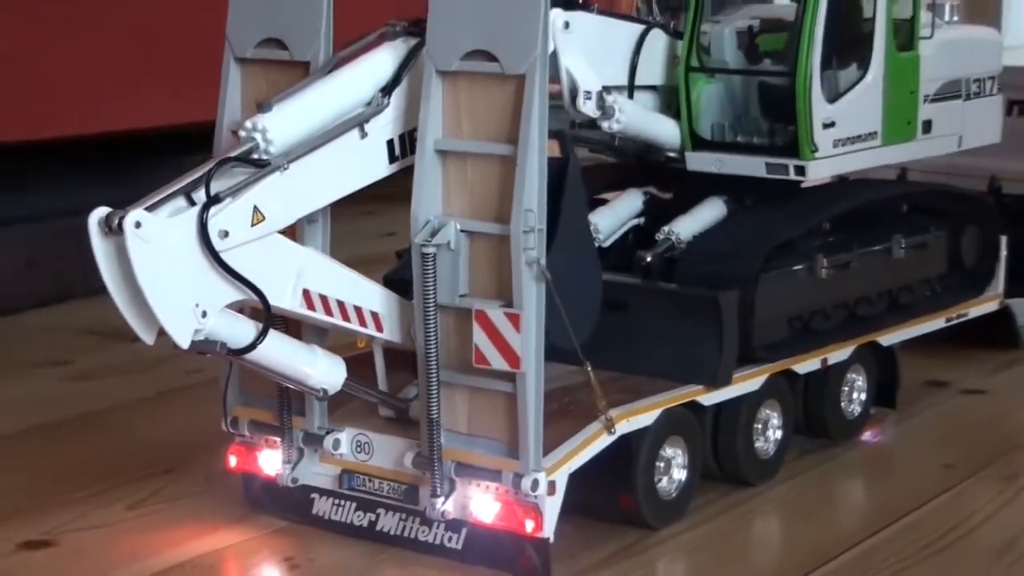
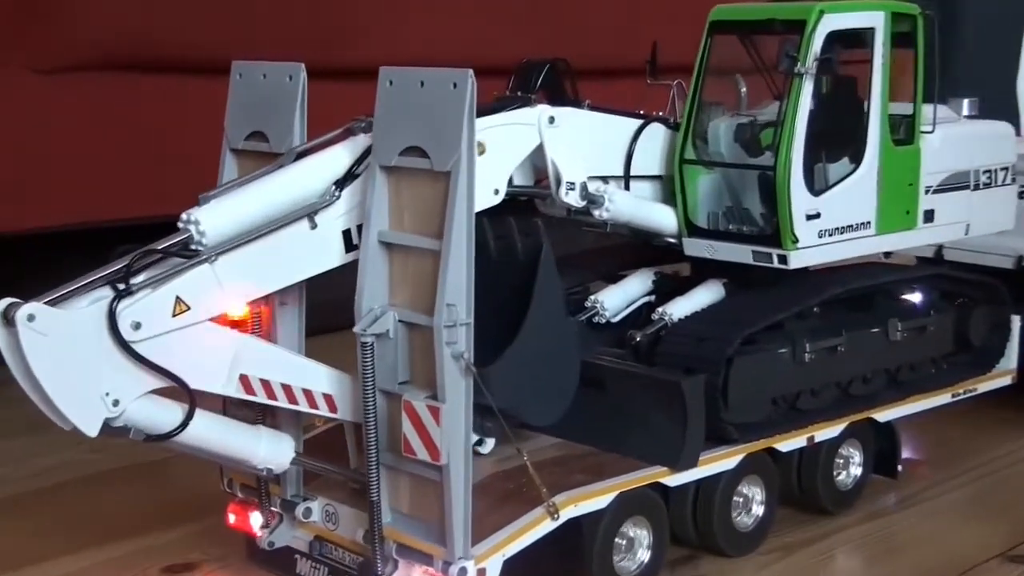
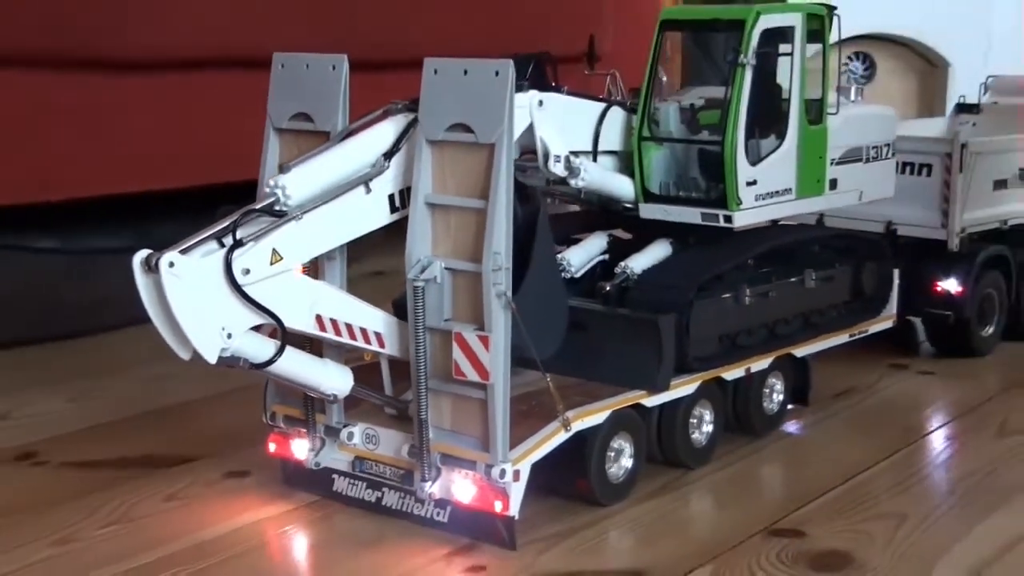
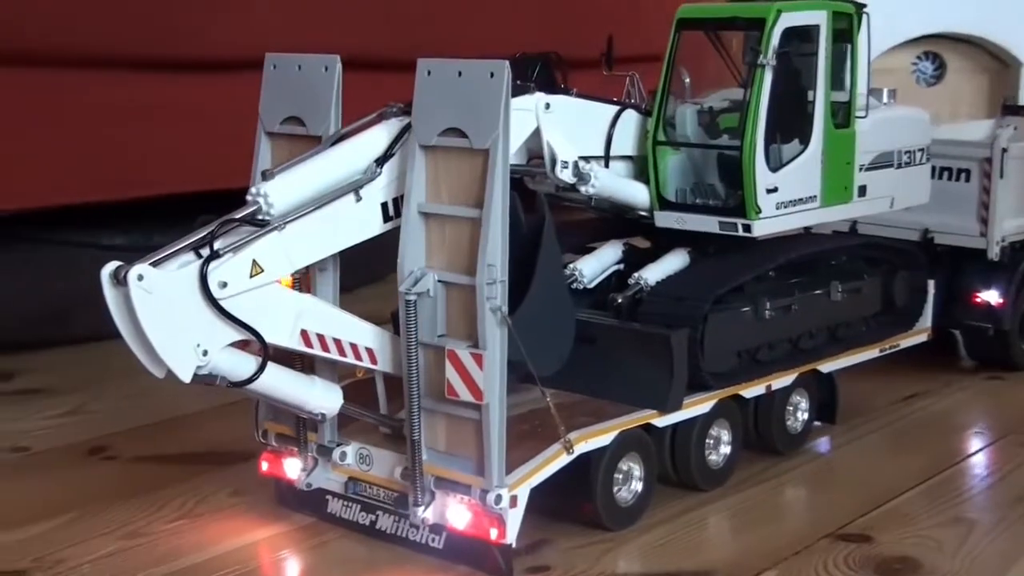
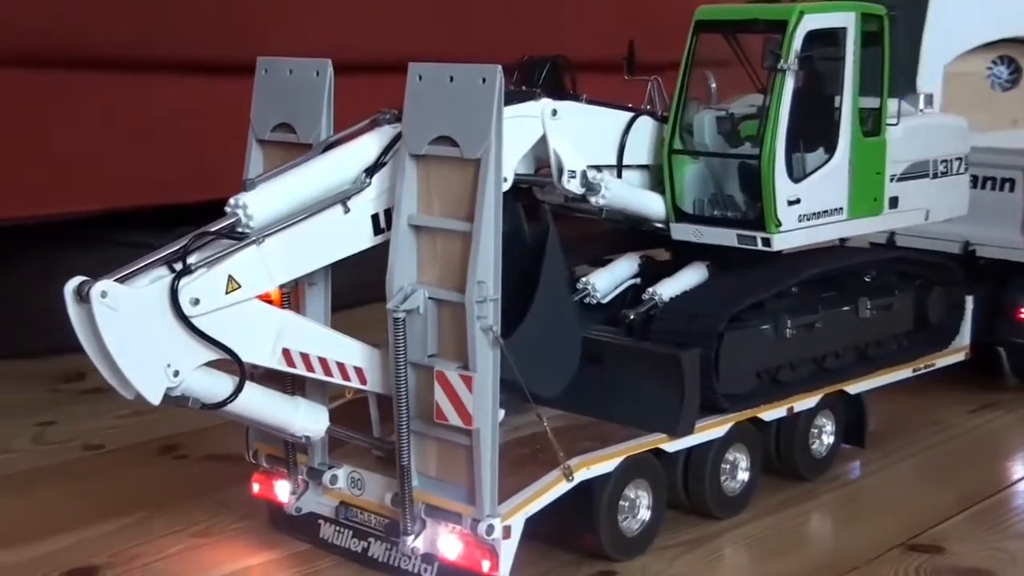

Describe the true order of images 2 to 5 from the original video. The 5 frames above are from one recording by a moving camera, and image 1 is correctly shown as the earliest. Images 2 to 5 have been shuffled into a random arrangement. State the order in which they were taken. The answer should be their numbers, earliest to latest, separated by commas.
3, 4, 5, 2
